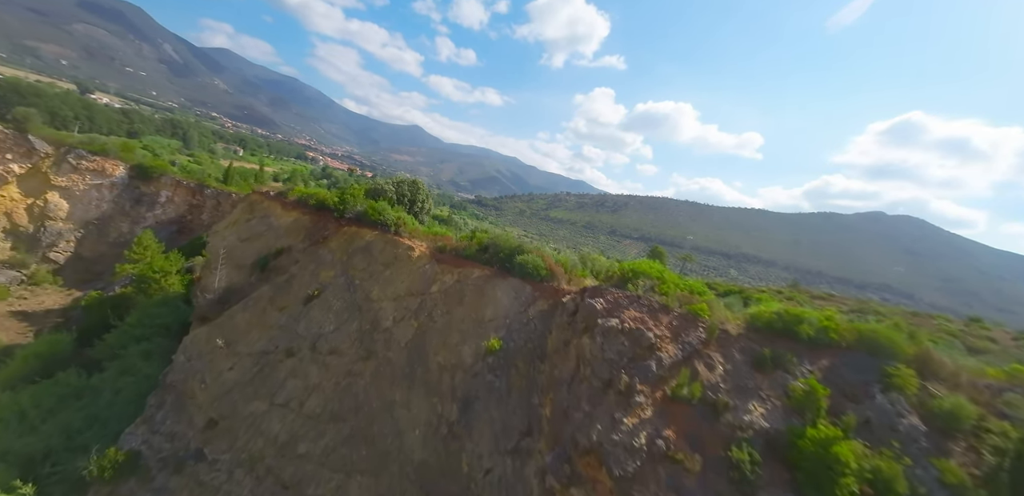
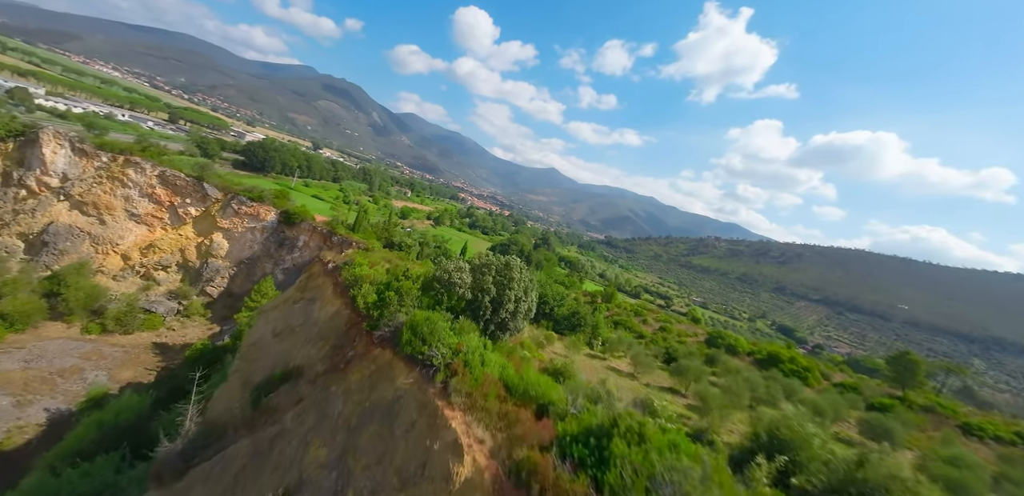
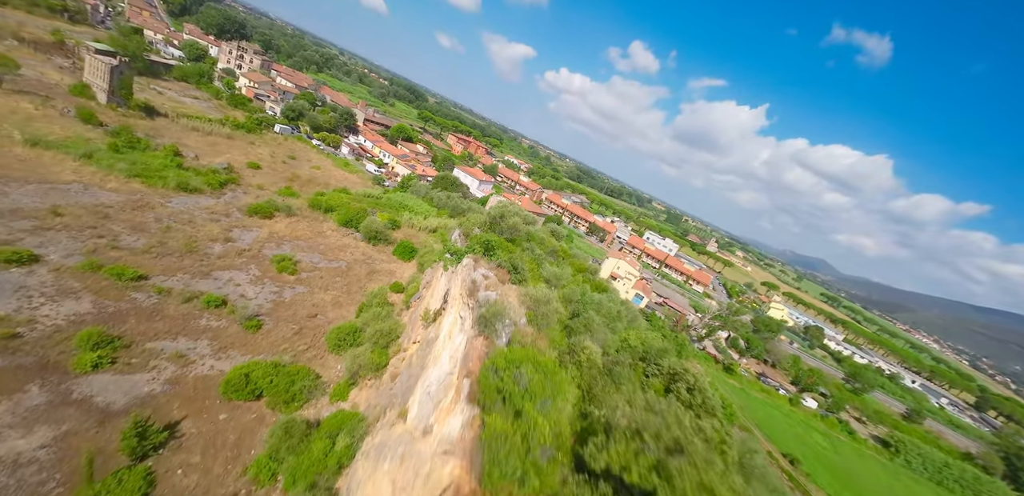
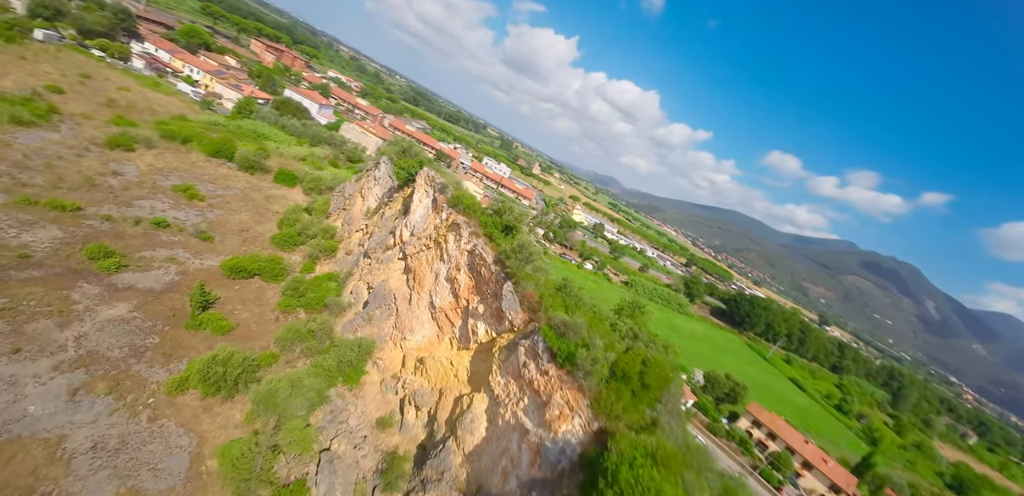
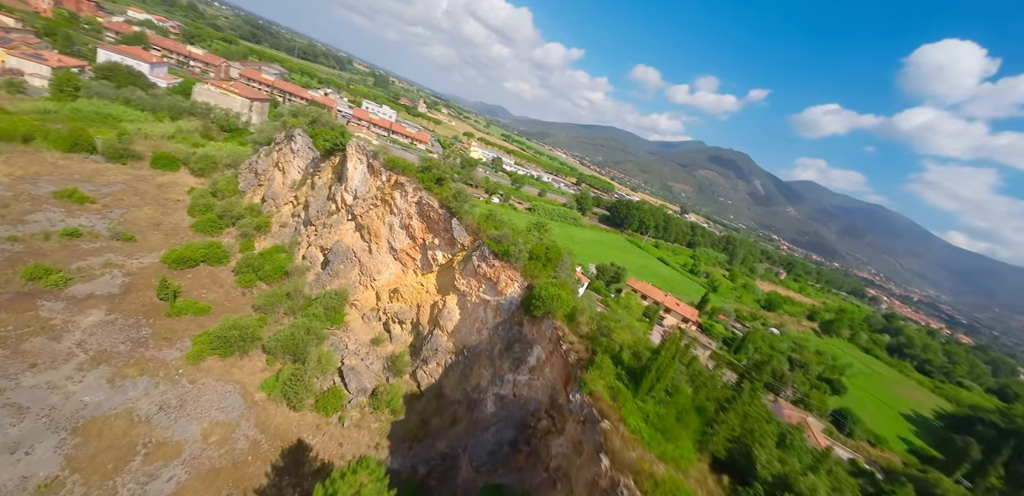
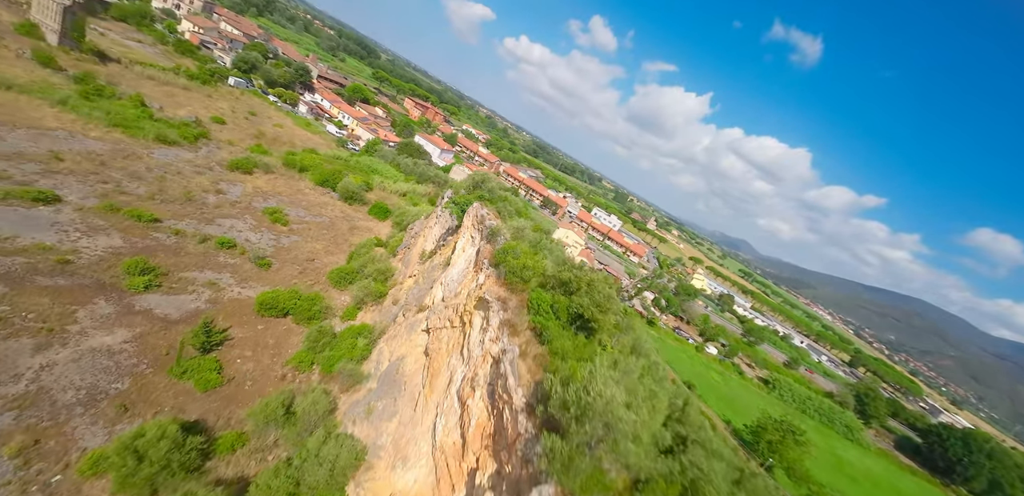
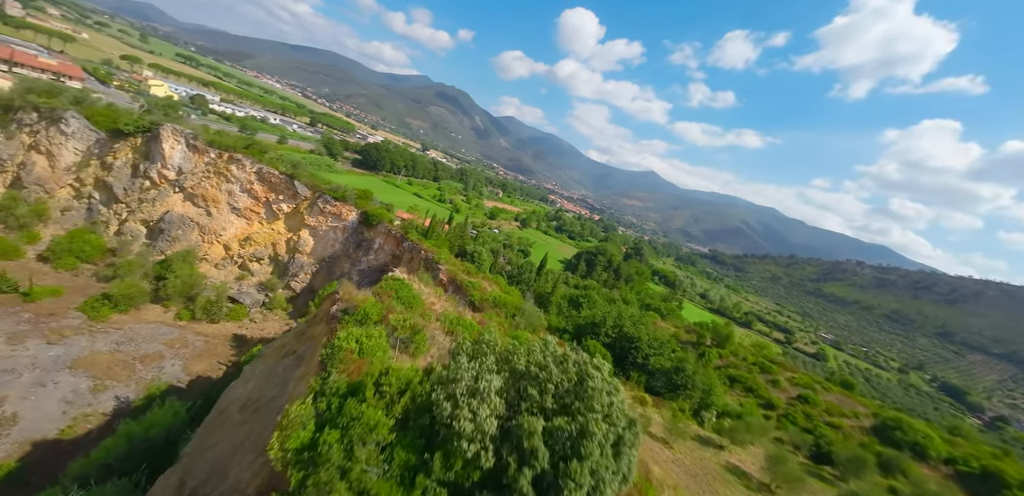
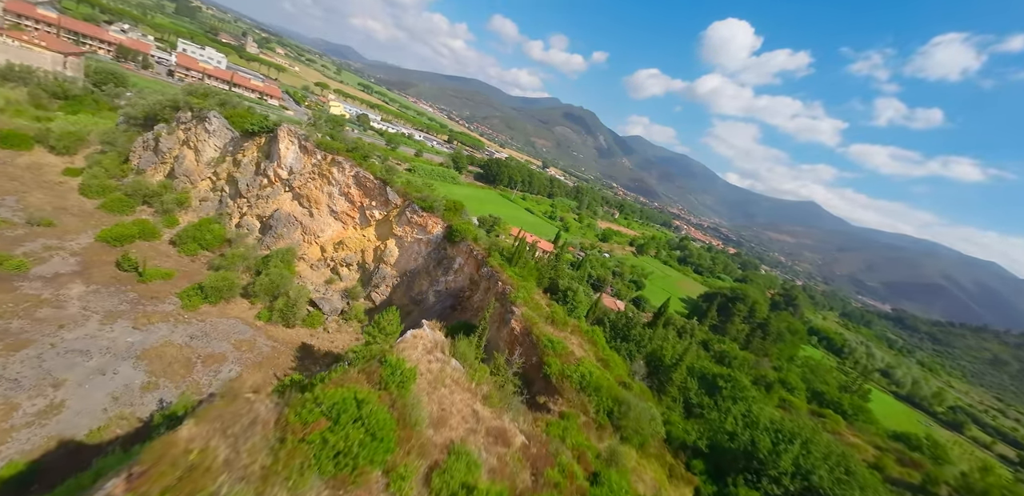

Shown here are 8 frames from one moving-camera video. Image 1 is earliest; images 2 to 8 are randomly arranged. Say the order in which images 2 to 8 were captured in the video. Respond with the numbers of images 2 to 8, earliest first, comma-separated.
2, 7, 8, 5, 4, 6, 3
